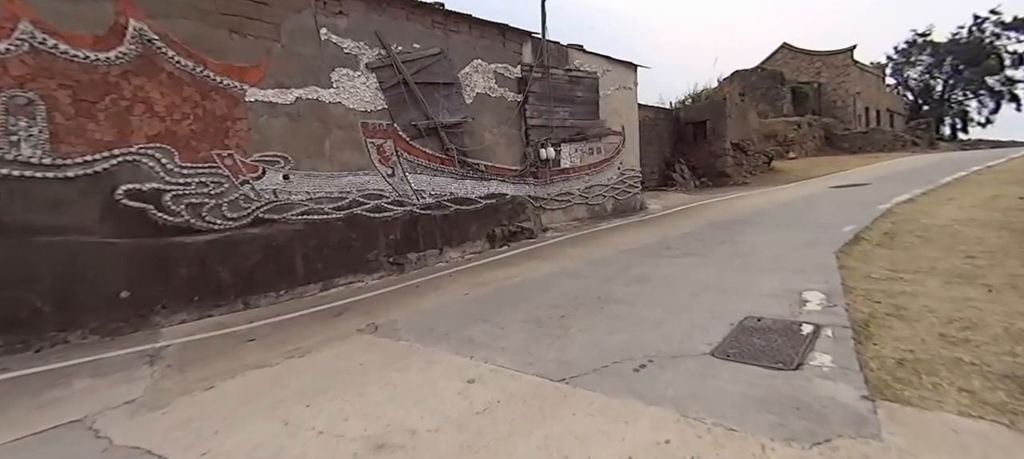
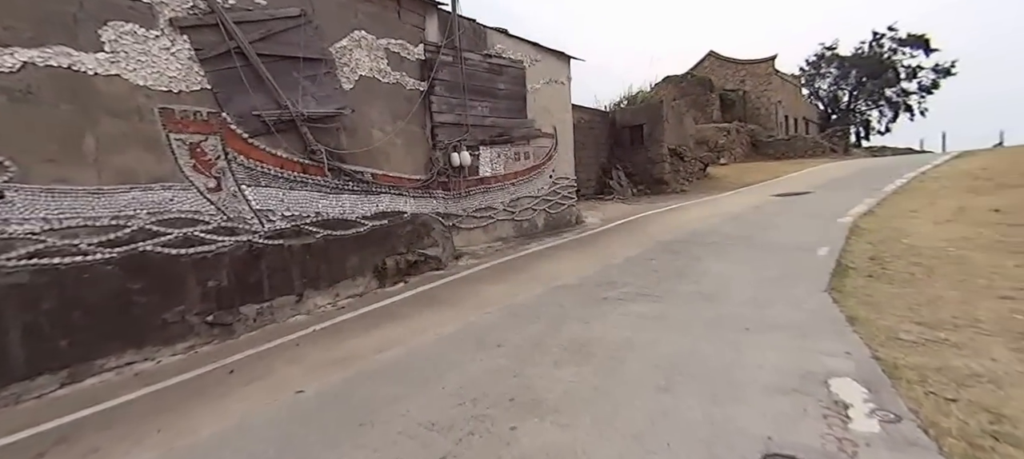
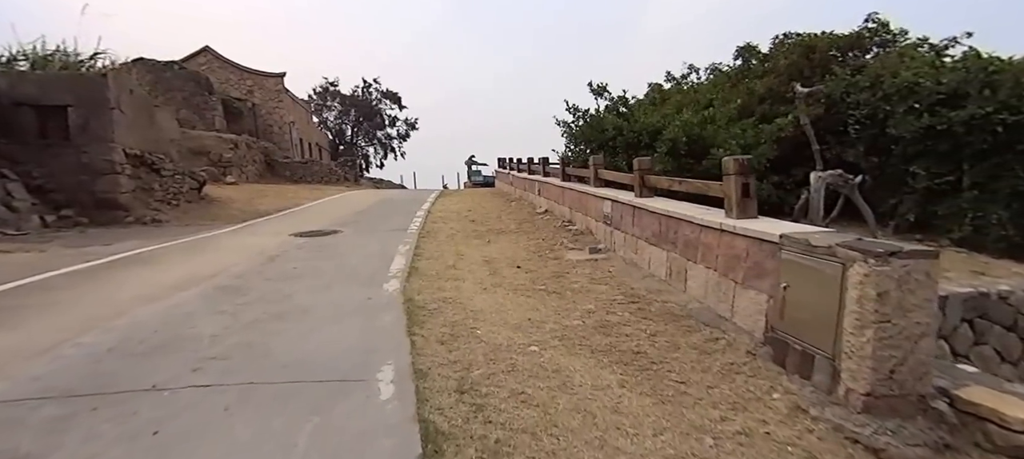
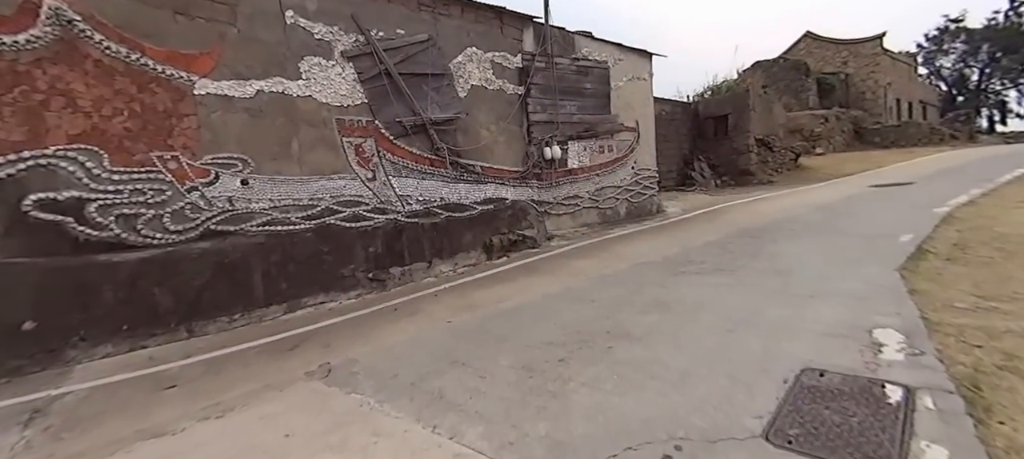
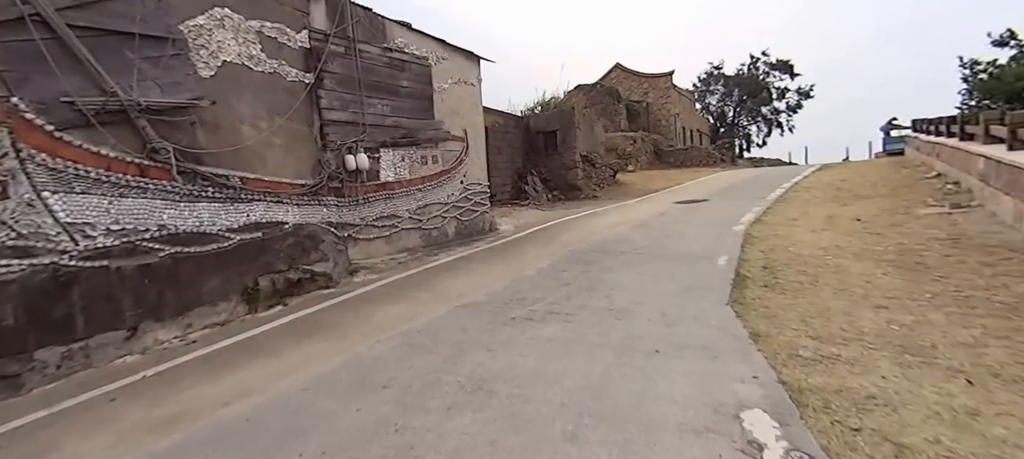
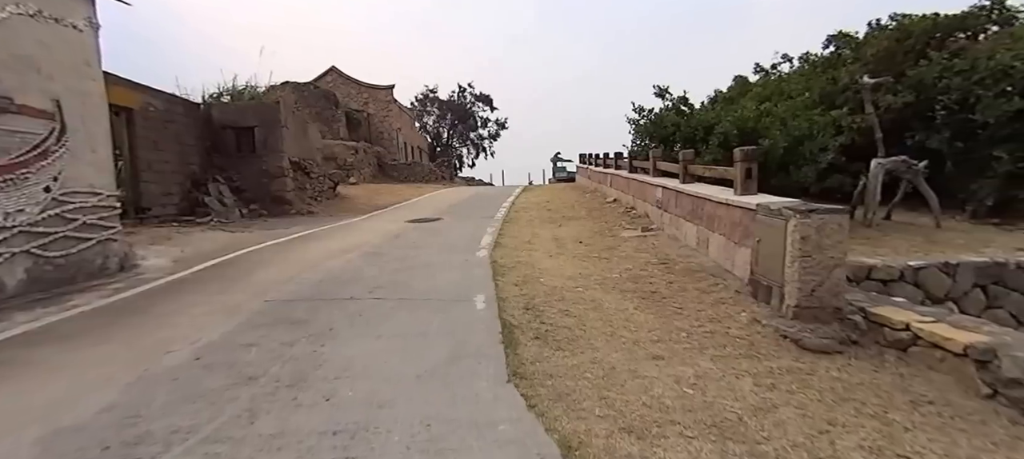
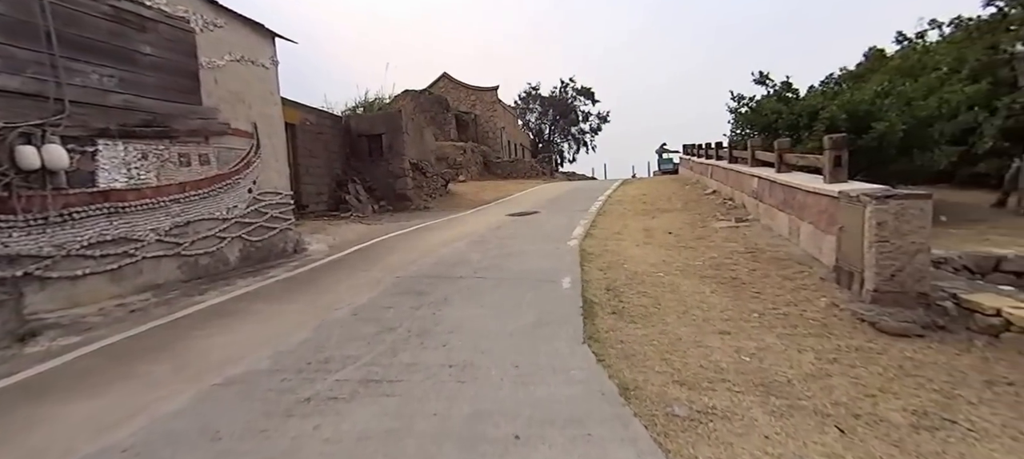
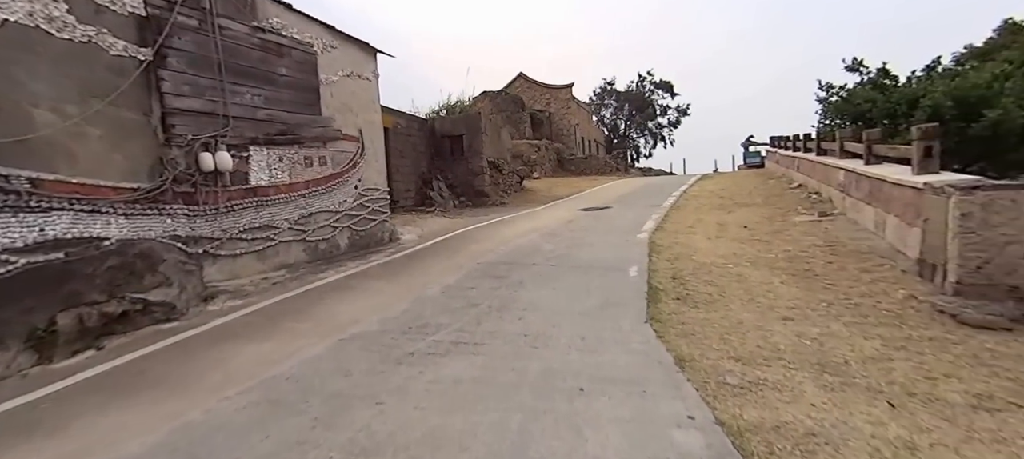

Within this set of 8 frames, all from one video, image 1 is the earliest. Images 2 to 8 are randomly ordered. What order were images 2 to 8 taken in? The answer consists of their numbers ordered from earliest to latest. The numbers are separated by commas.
4, 2, 5, 8, 7, 6, 3
